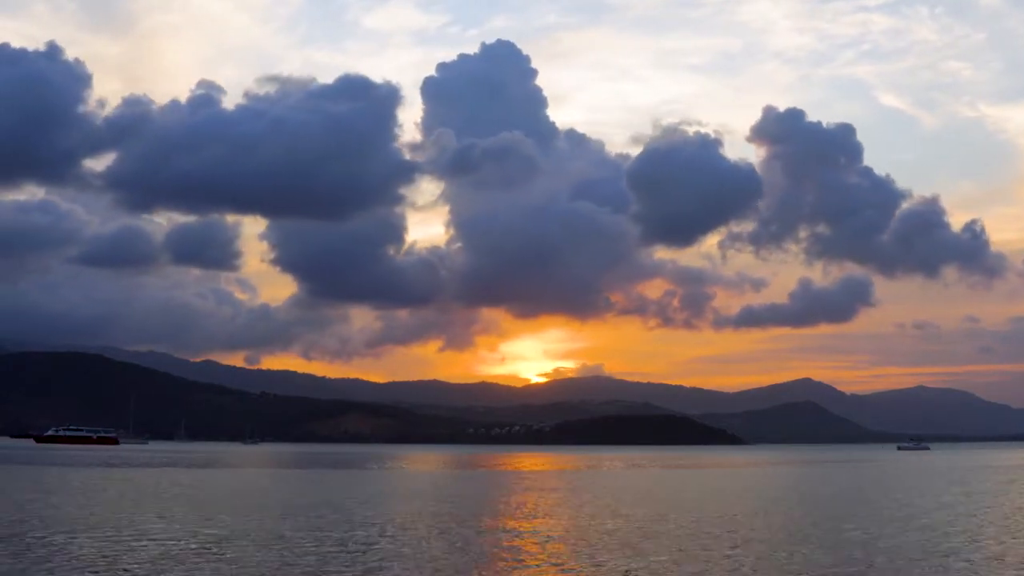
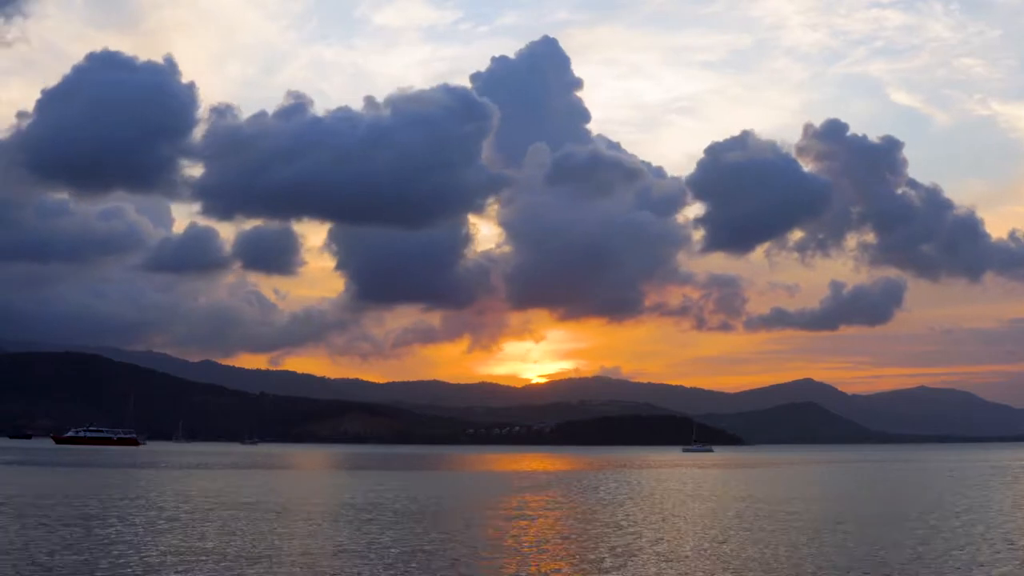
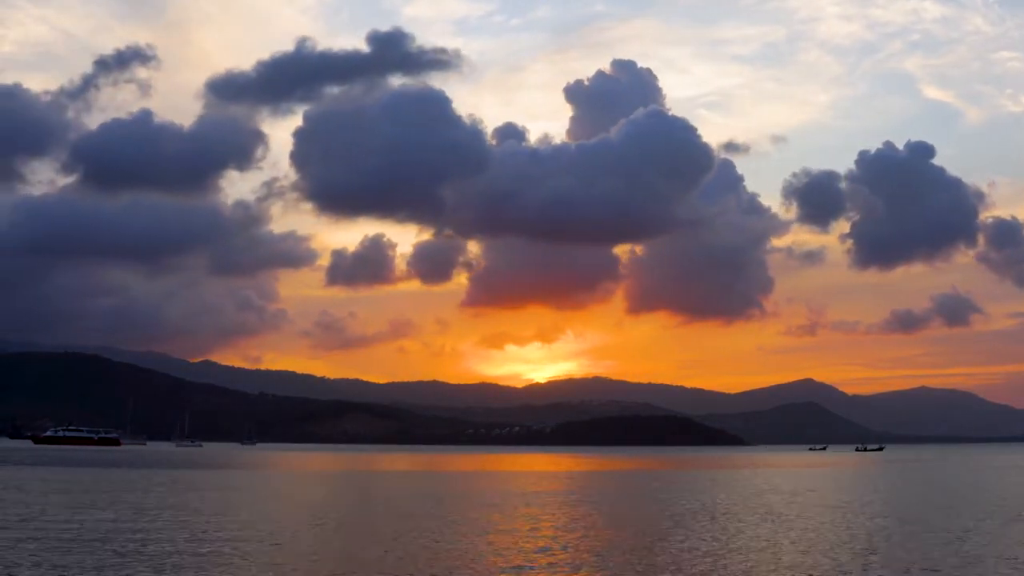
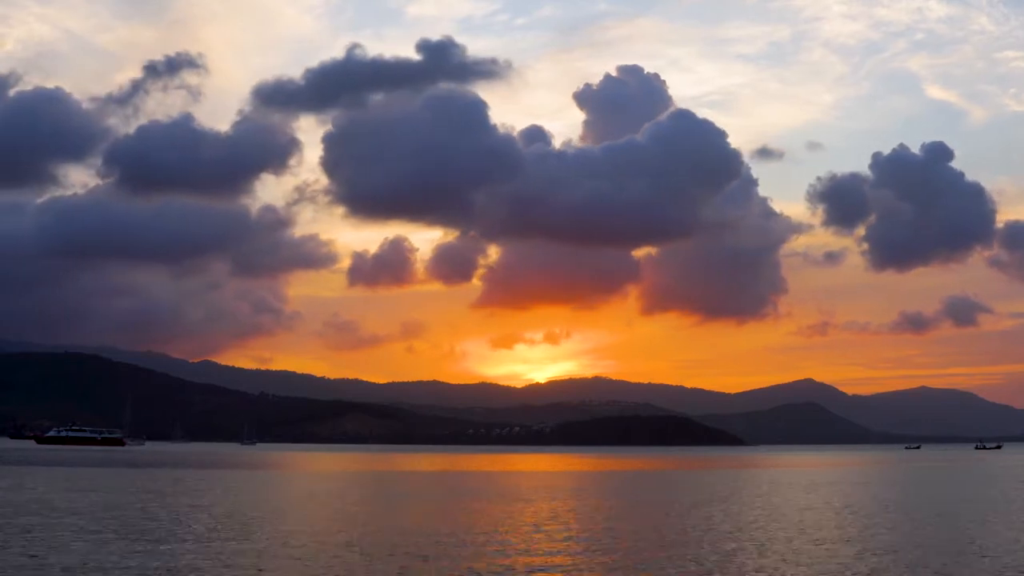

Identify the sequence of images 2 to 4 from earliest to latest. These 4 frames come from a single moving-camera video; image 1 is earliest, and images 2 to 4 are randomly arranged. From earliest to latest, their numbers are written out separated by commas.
2, 3, 4
